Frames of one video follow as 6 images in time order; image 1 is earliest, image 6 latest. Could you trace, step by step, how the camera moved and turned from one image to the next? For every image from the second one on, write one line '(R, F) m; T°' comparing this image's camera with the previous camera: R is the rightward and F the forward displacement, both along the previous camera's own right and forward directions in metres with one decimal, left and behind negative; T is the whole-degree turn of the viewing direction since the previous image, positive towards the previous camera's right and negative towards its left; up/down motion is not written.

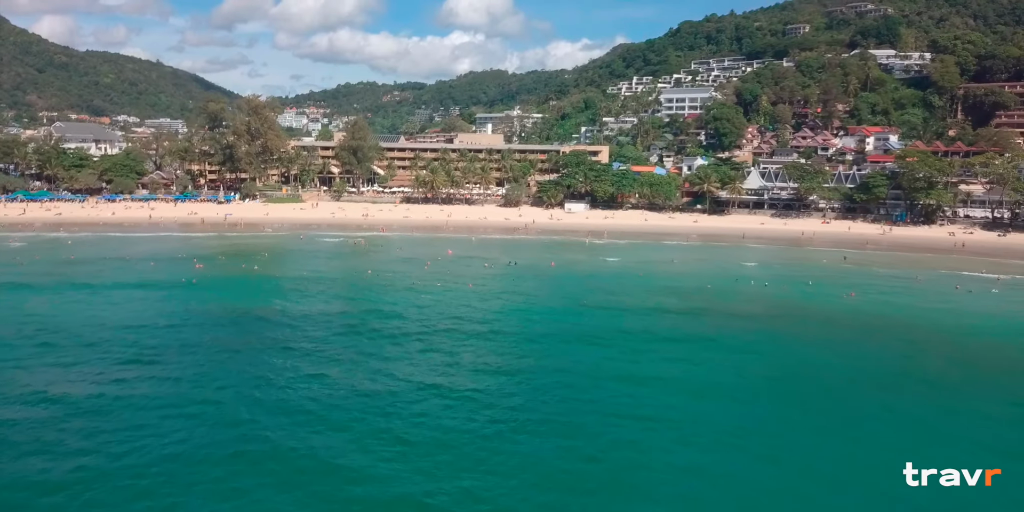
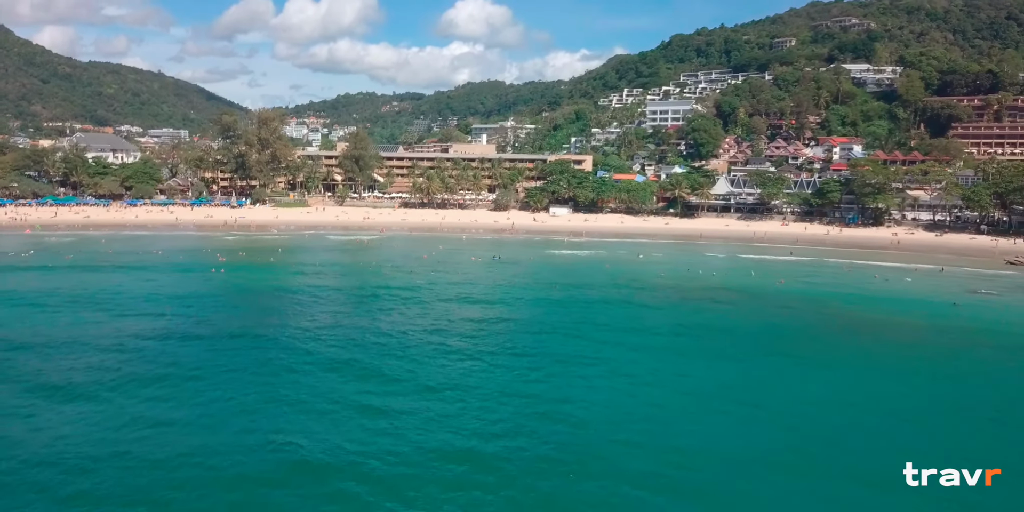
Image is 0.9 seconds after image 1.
(+1.0, -6.5) m; 0°
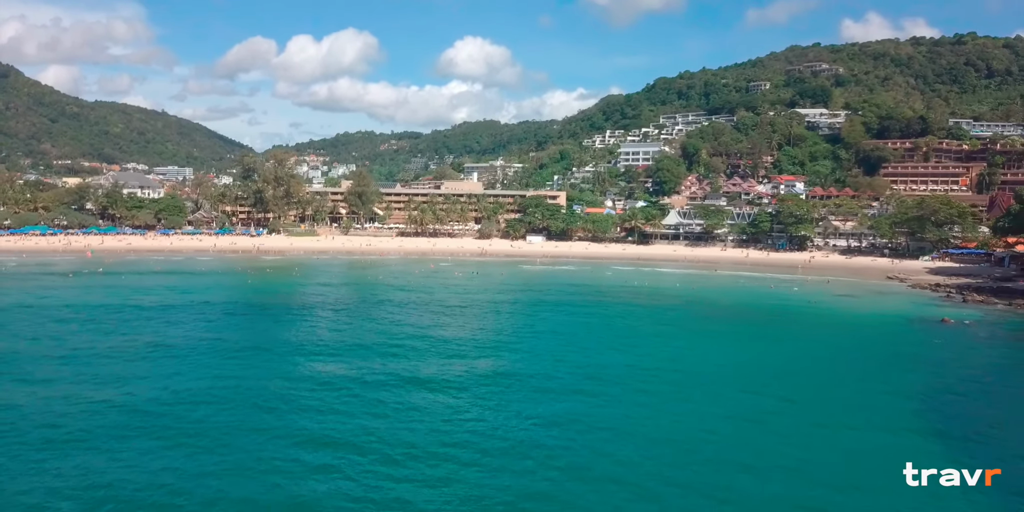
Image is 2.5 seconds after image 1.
(+1.9, -12.3) m; 0°
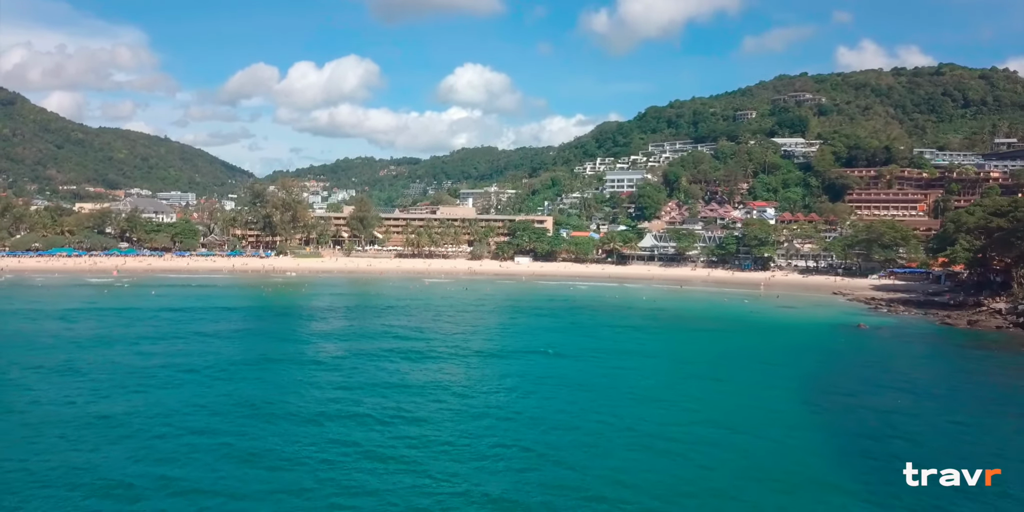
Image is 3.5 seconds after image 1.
(+1.3, -7.7) m; 0°
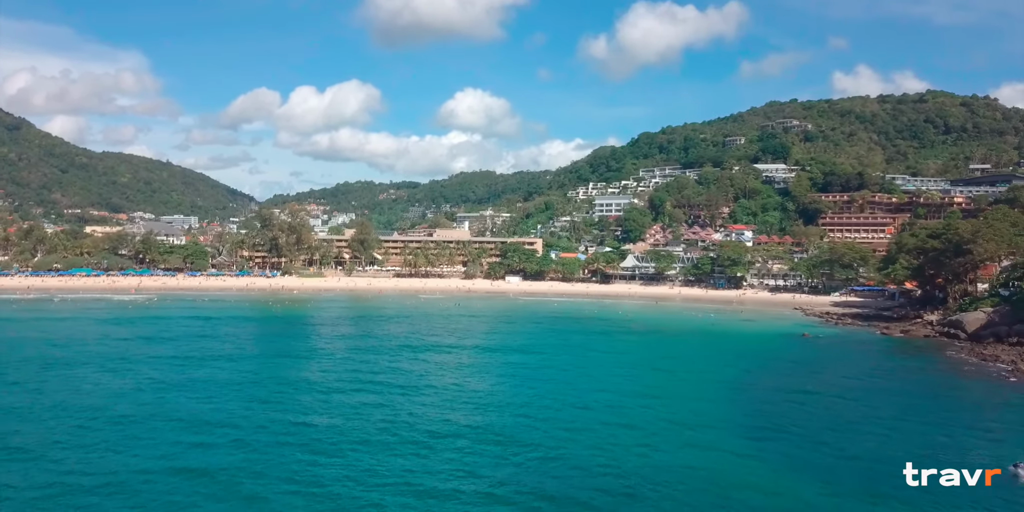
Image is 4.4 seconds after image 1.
(+1.1, -6.7) m; 0°
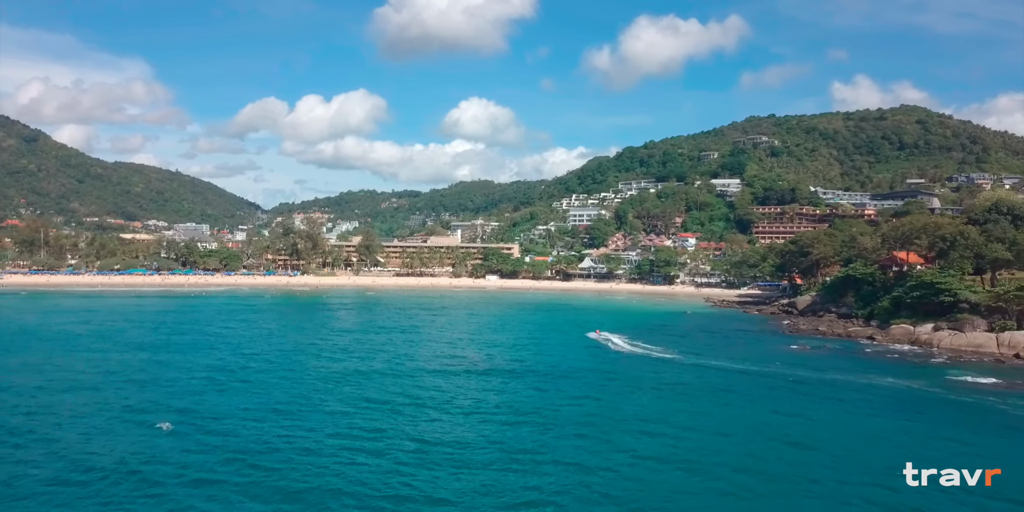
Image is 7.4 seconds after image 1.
(+4.1, -22.8) m; 0°
